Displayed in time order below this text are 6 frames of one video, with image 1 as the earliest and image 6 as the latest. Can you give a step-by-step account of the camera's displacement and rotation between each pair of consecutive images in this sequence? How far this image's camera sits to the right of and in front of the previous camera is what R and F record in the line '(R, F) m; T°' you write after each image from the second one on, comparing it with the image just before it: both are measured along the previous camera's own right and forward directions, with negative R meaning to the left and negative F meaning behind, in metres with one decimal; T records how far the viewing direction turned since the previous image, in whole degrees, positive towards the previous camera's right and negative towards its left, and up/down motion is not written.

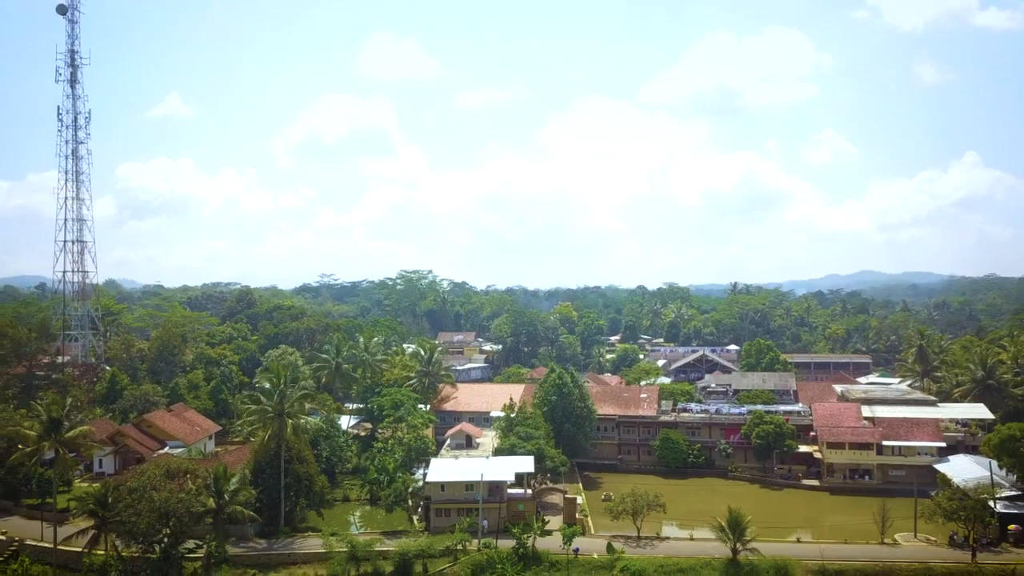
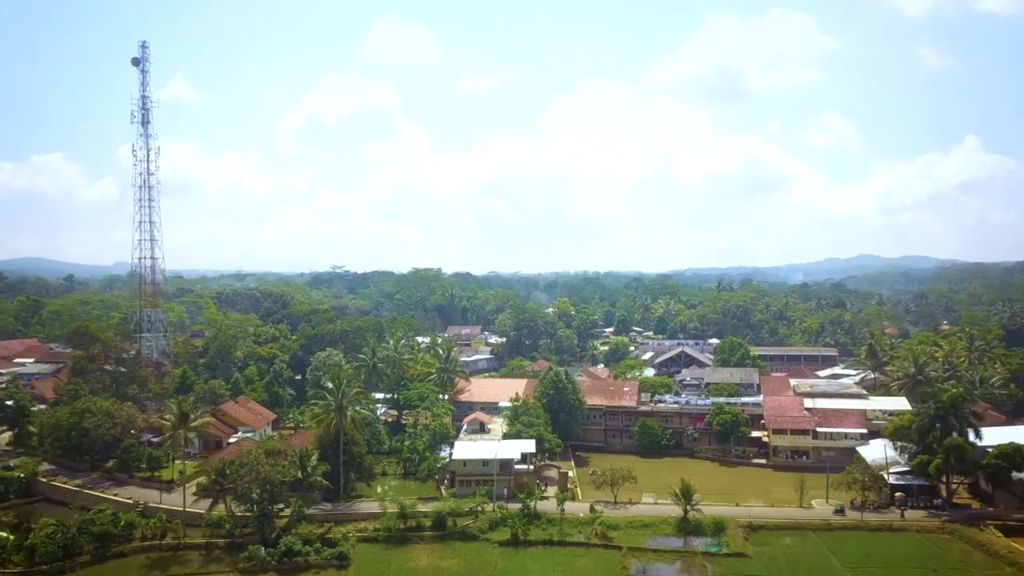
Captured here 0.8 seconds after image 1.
(-0.2, -3.8) m; 0°
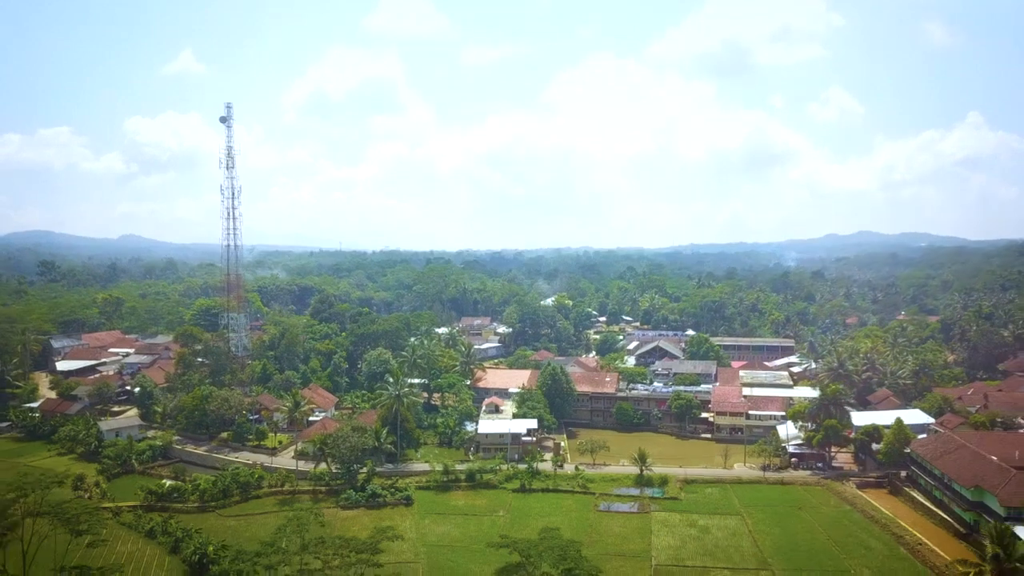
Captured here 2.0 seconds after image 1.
(-0.3, -6.5) m; 0°
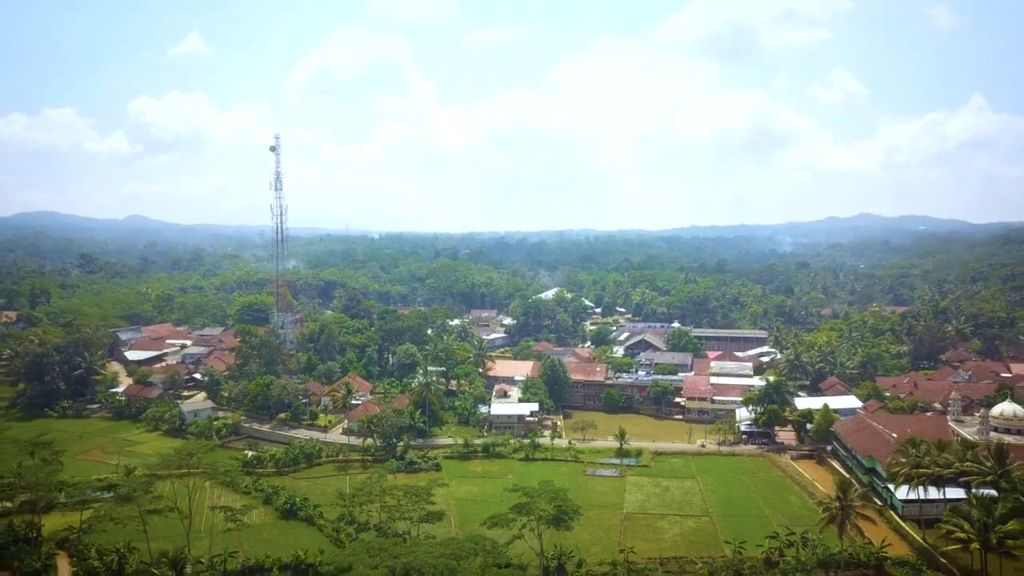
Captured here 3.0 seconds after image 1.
(-0.2, -5.5) m; 0°
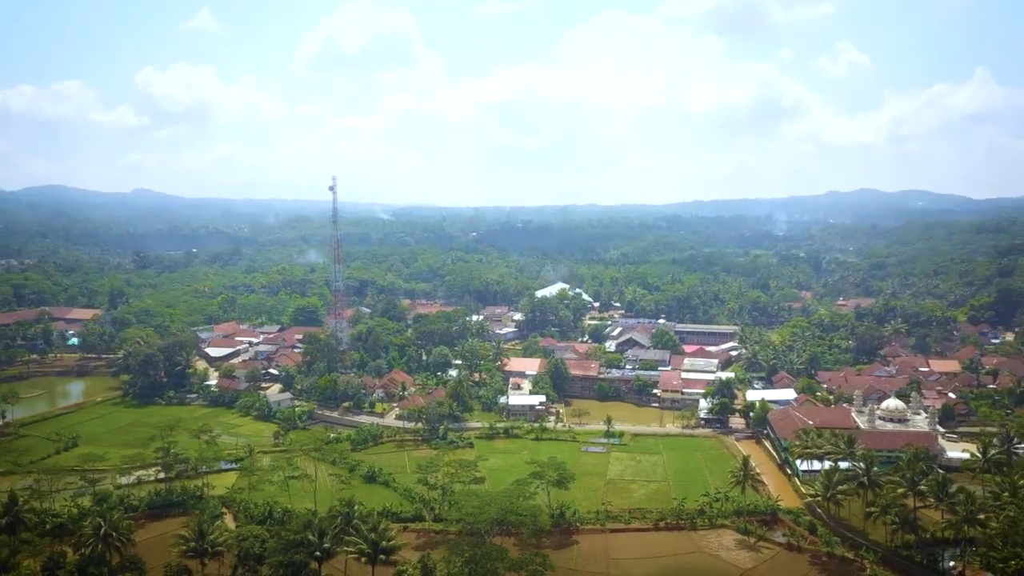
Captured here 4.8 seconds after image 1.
(-0.6, -8.7) m; 0°
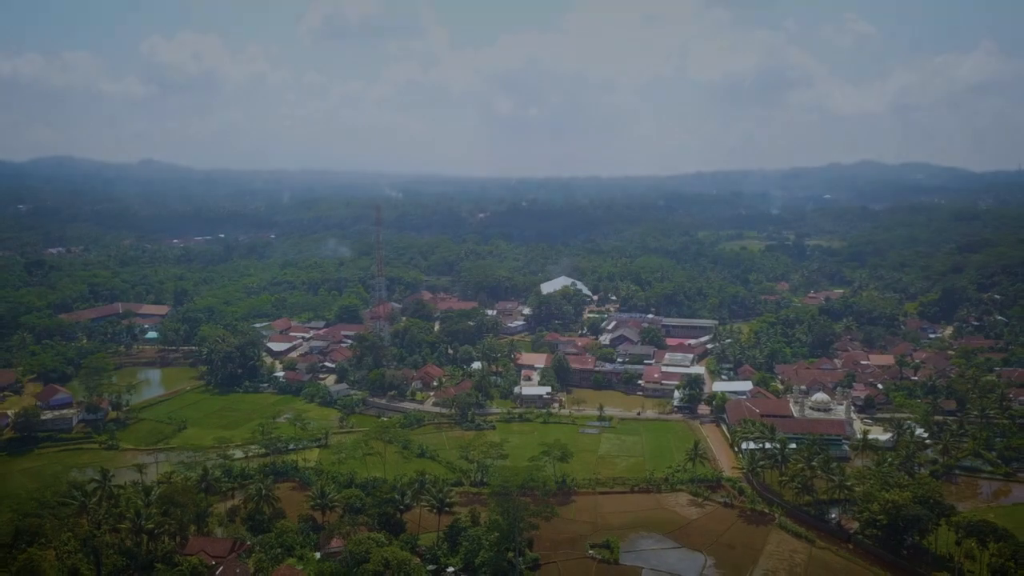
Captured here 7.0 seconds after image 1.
(-0.7, -9.5) m; 0°
